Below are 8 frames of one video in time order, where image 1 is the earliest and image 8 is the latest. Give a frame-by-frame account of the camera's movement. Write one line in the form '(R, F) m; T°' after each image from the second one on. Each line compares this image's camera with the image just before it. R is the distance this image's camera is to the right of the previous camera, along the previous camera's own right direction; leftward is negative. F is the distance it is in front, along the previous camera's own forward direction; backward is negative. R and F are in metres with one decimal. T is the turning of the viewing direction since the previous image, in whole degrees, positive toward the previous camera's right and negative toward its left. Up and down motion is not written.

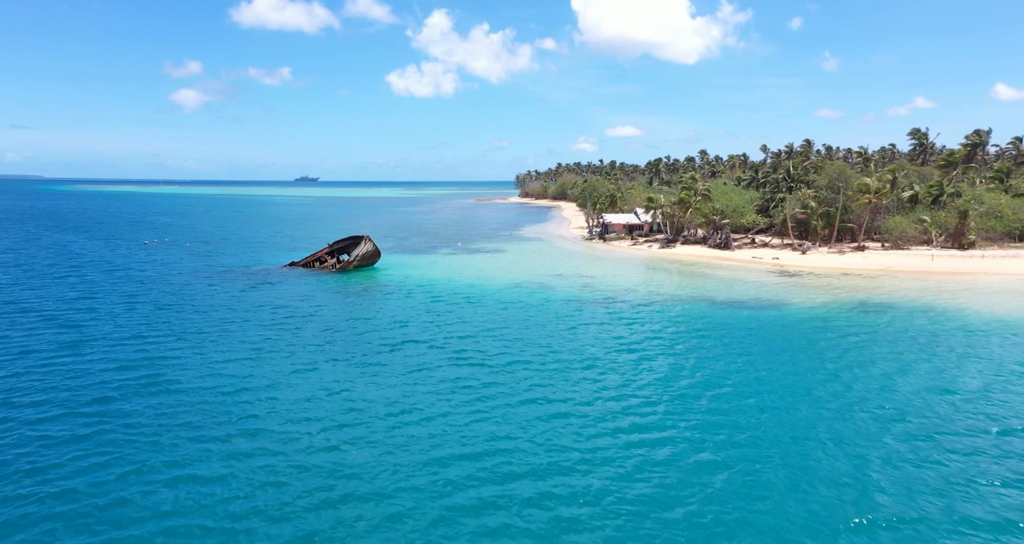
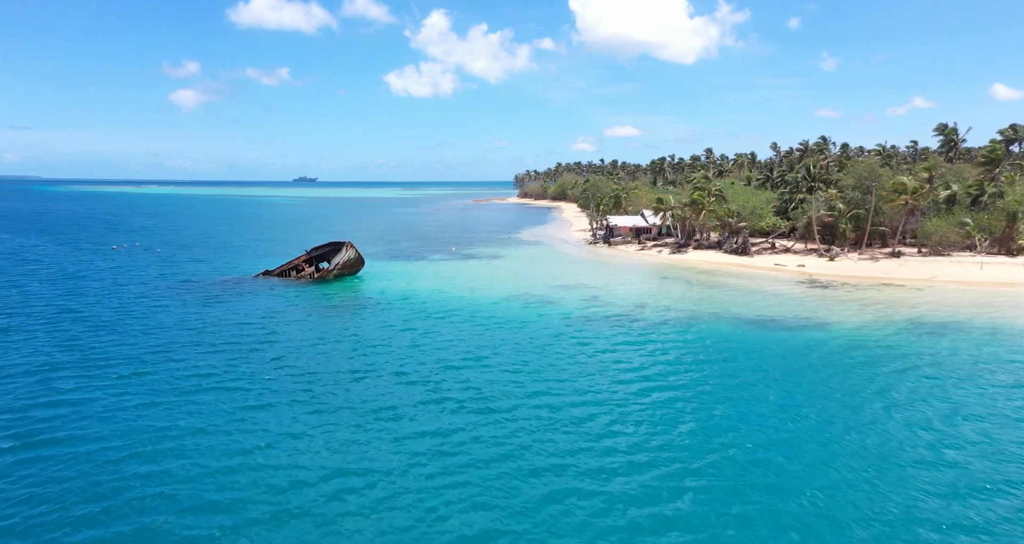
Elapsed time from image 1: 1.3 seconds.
(+0.1, +4.7) m; 0°
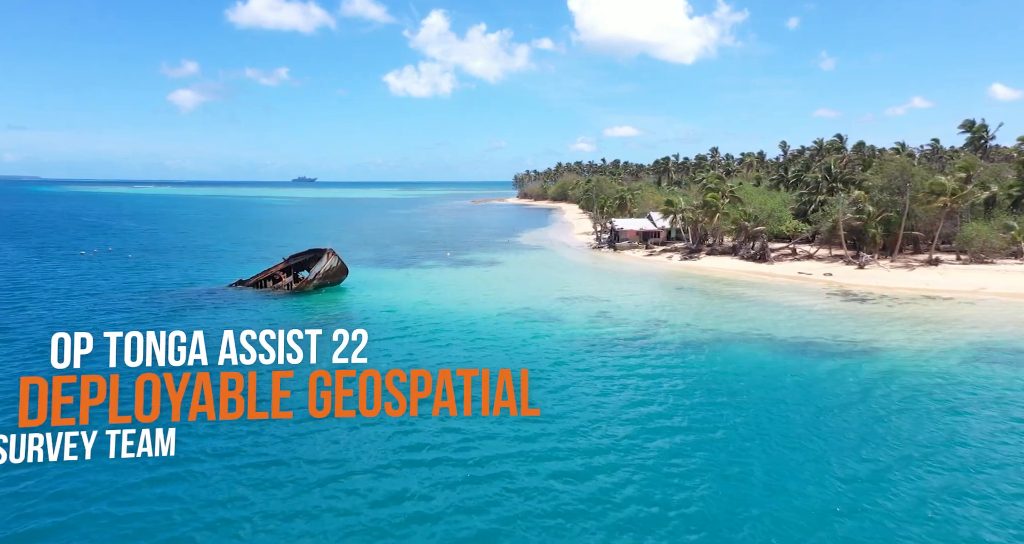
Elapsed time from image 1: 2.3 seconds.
(0.0, +4.0) m; 0°
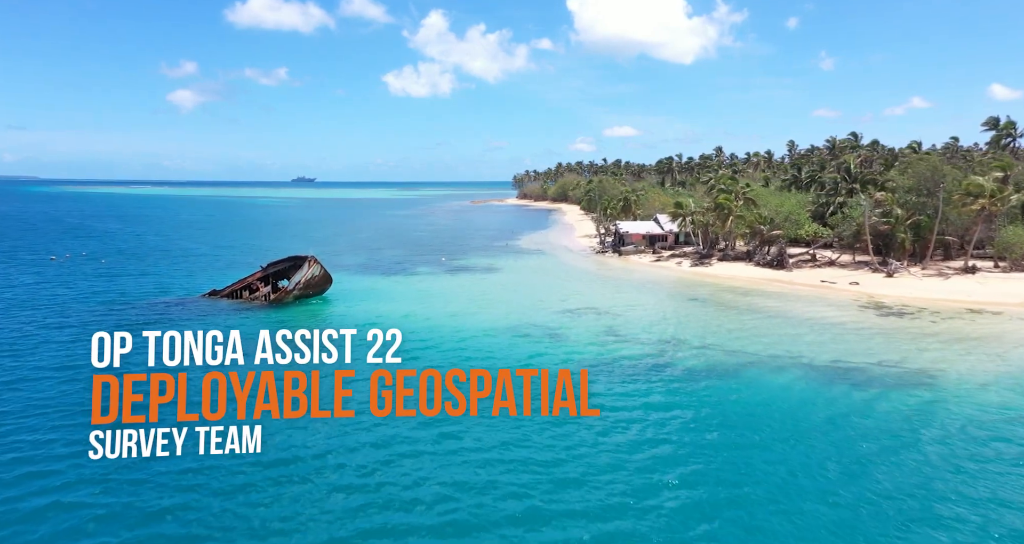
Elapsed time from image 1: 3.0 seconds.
(0.0, +3.3) m; 0°
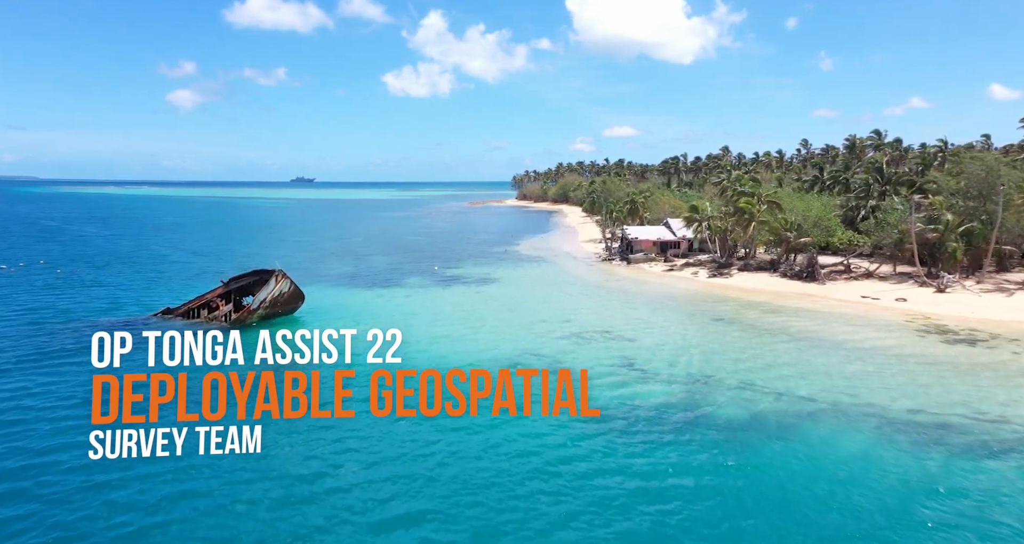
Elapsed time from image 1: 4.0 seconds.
(+0.1, +4.7) m; 0°
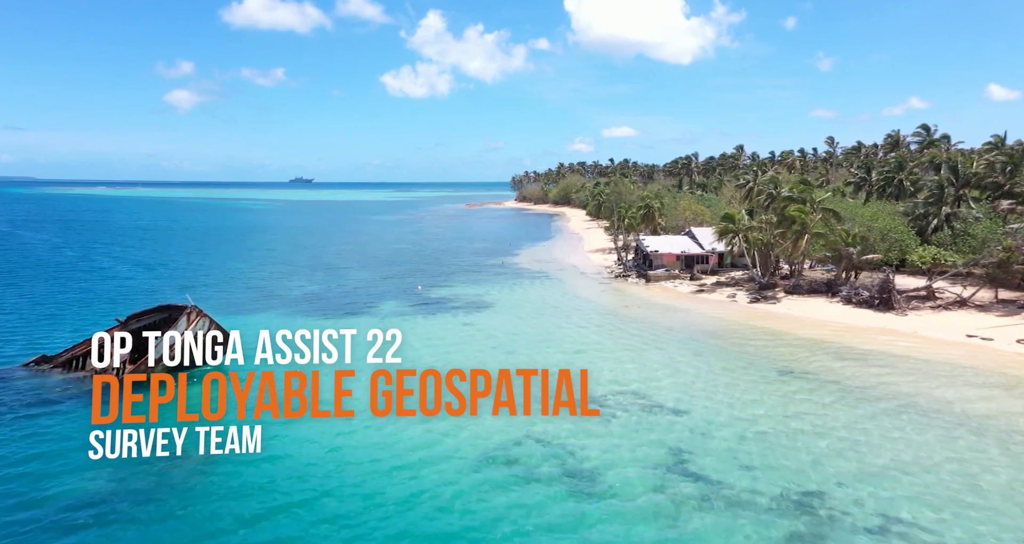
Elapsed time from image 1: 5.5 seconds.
(+0.1, +8.0) m; 0°
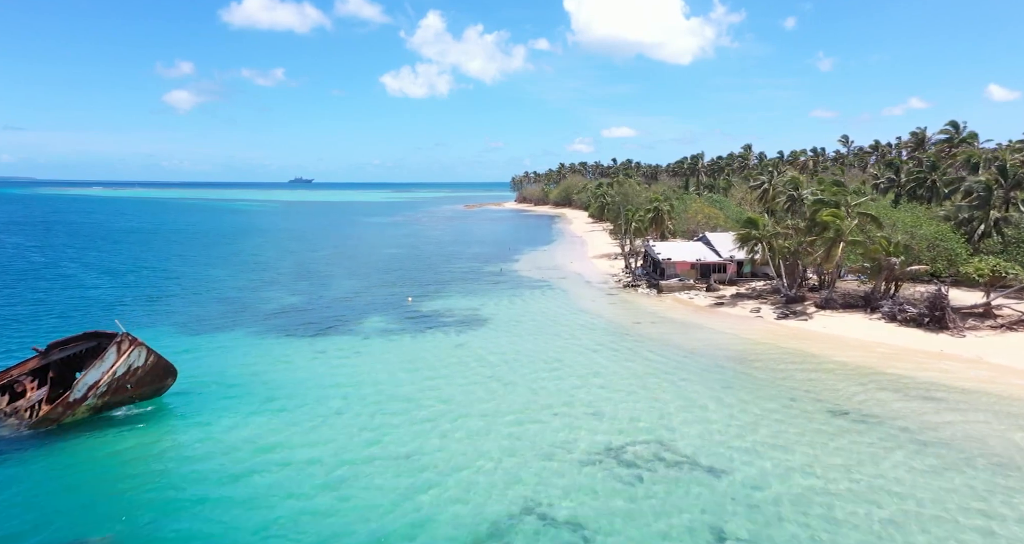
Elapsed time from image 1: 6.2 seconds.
(+0.1, +3.8) m; 0°
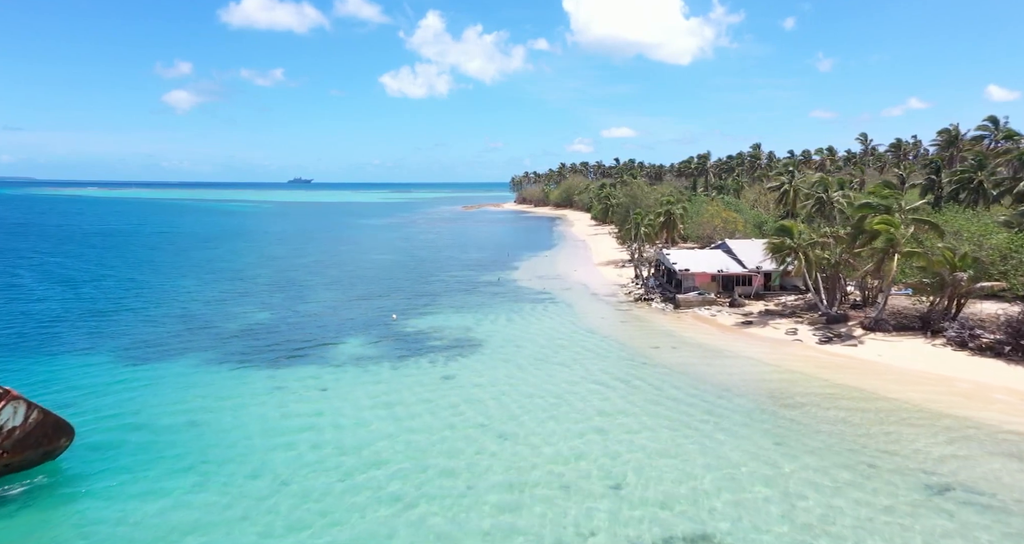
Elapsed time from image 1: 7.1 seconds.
(+0.1, +4.6) m; 0°
